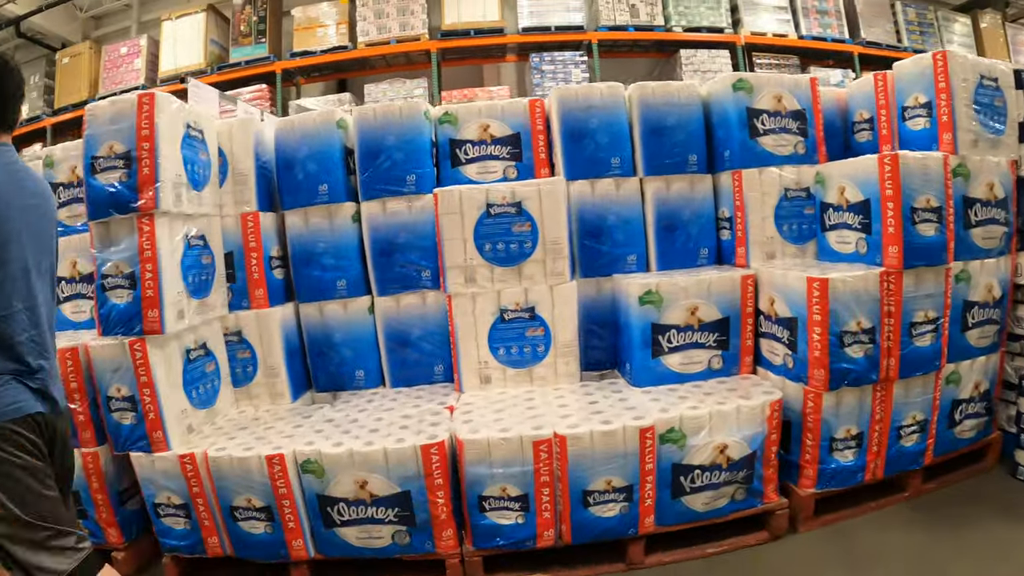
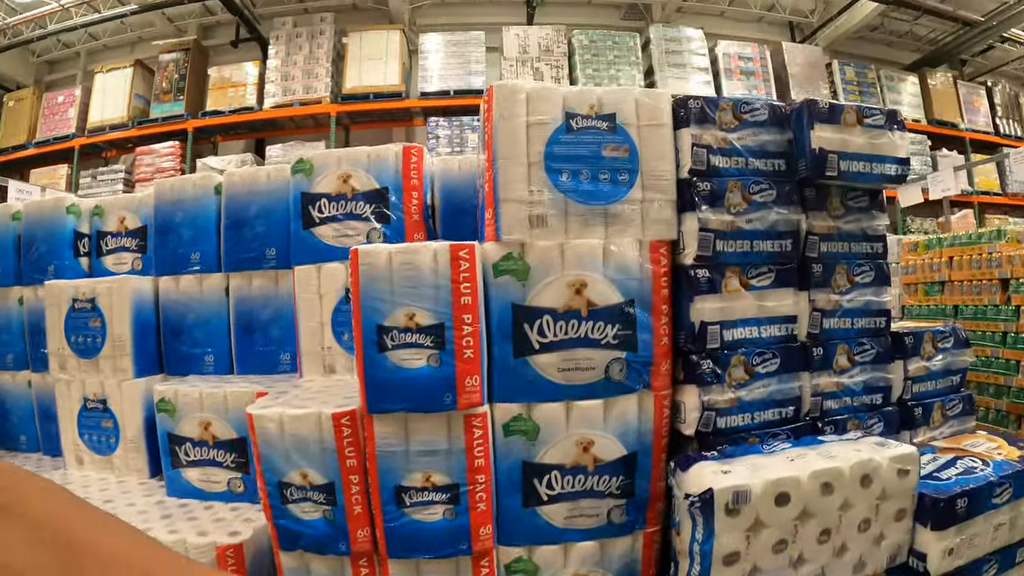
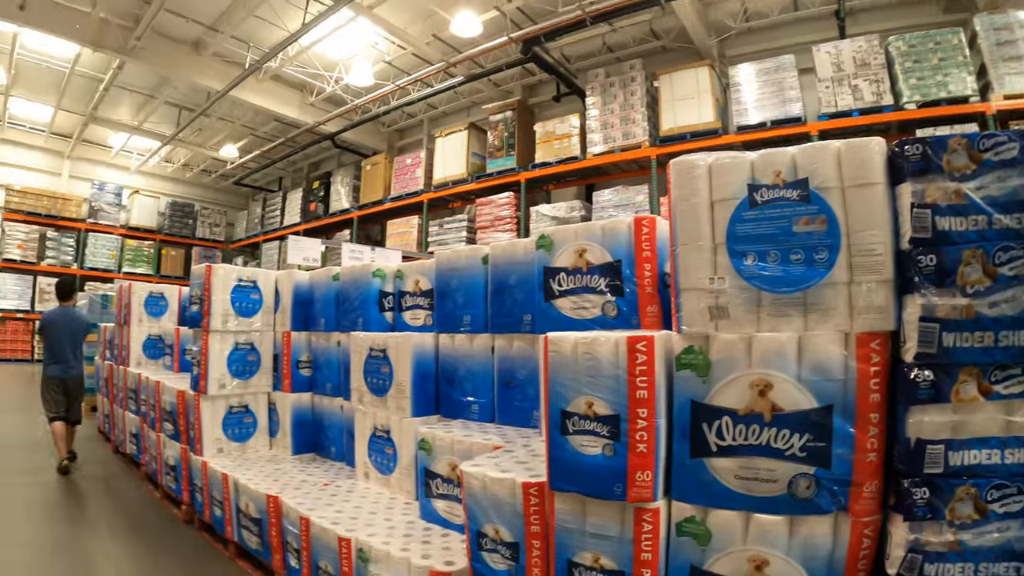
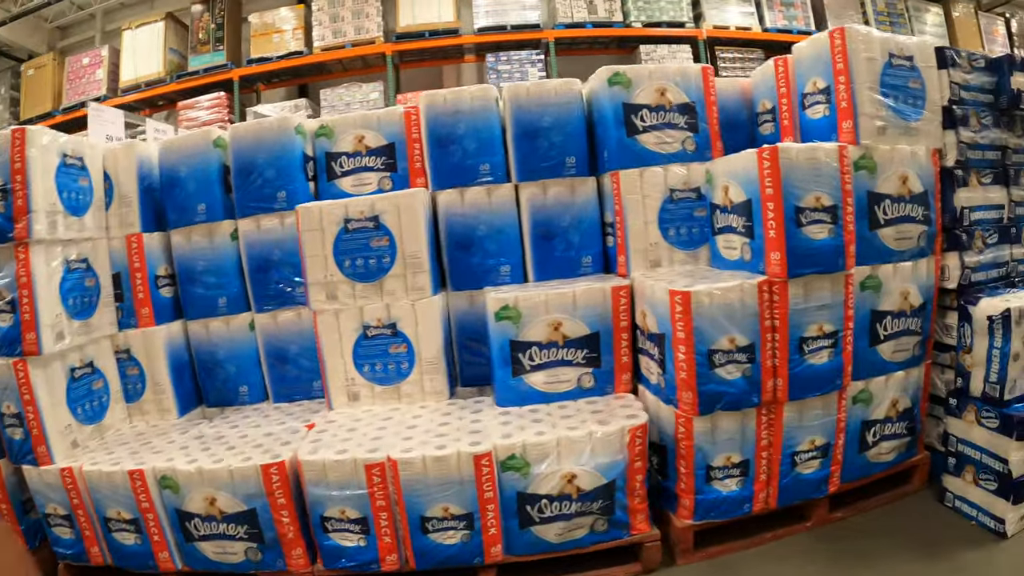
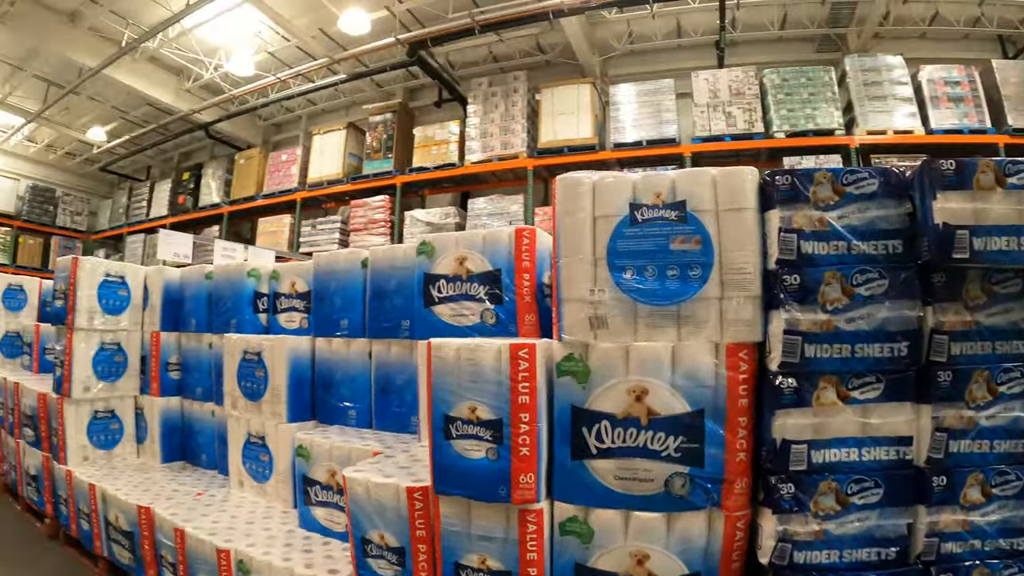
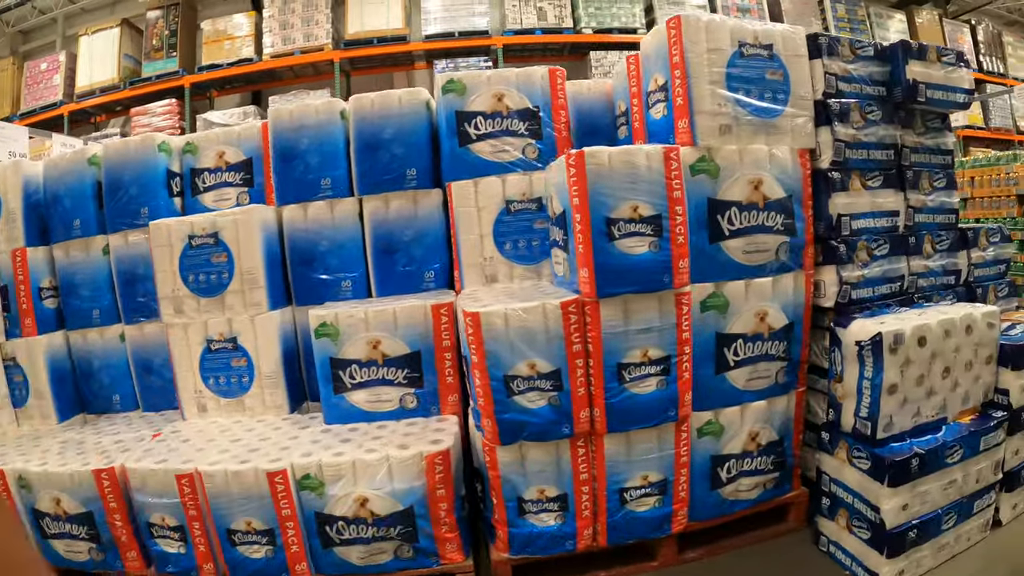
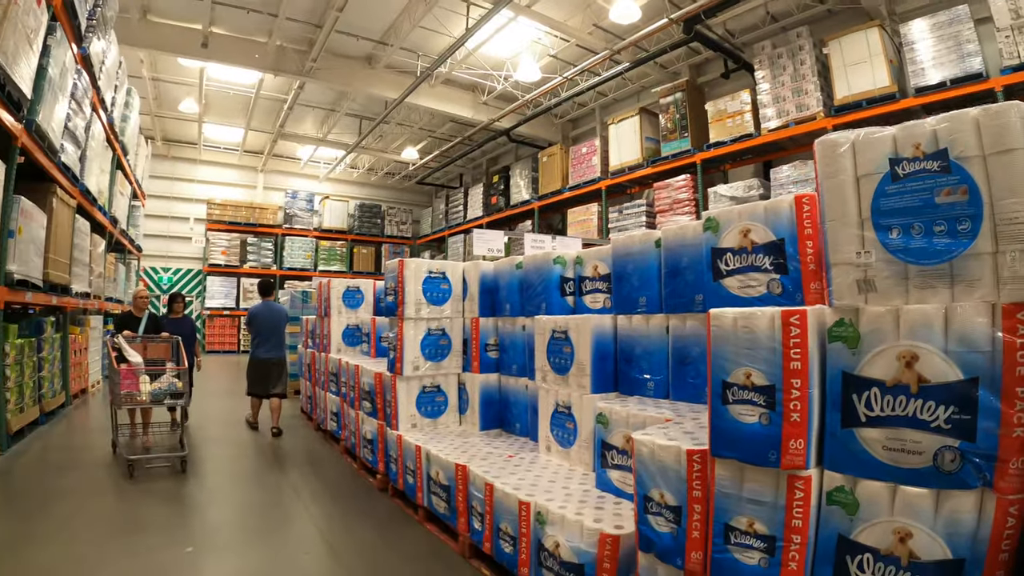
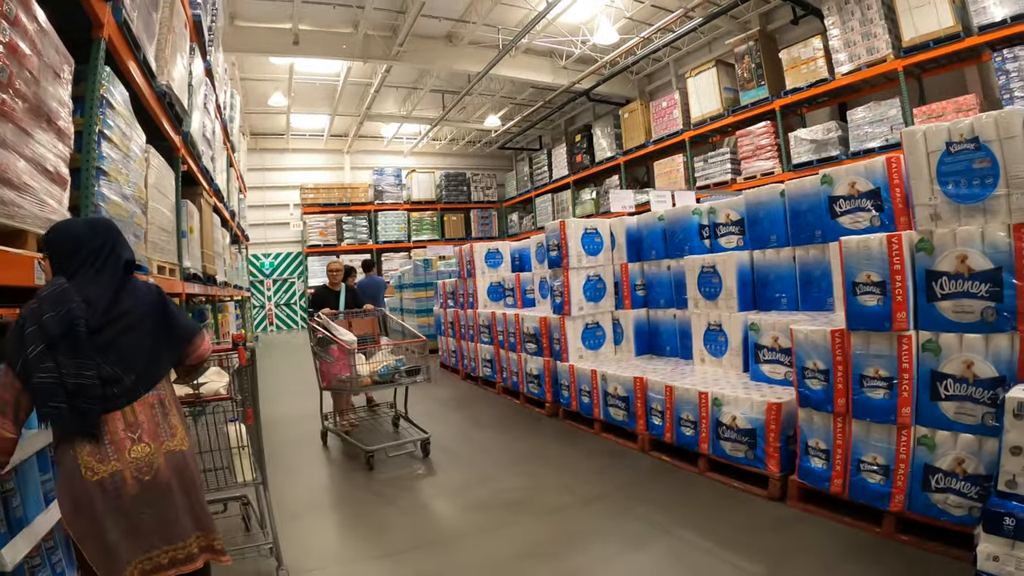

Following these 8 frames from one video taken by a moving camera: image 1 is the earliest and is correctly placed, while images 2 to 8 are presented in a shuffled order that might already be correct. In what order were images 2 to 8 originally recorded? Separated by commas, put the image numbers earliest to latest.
4, 6, 2, 5, 3, 7, 8
